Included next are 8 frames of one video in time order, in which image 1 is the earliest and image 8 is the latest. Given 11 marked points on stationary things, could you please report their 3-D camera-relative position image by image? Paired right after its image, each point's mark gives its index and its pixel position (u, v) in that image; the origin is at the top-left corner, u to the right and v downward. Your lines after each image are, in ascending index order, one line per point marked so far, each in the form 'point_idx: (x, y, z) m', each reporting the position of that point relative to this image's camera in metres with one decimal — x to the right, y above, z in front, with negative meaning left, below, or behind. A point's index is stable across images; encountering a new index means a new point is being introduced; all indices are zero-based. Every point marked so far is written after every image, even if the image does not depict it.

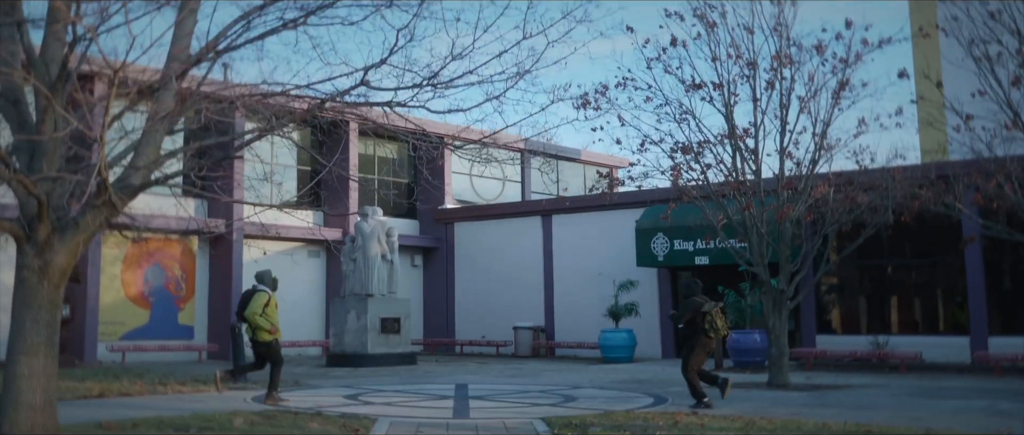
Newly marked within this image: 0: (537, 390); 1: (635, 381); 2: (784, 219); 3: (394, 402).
0: (+0.4, -2.7, +16.7) m
1: (+2.1, -2.8, +18.6) m
2: (+4.3, 0.0, +17.1) m
3: (-1.6, -2.5, +14.5) m
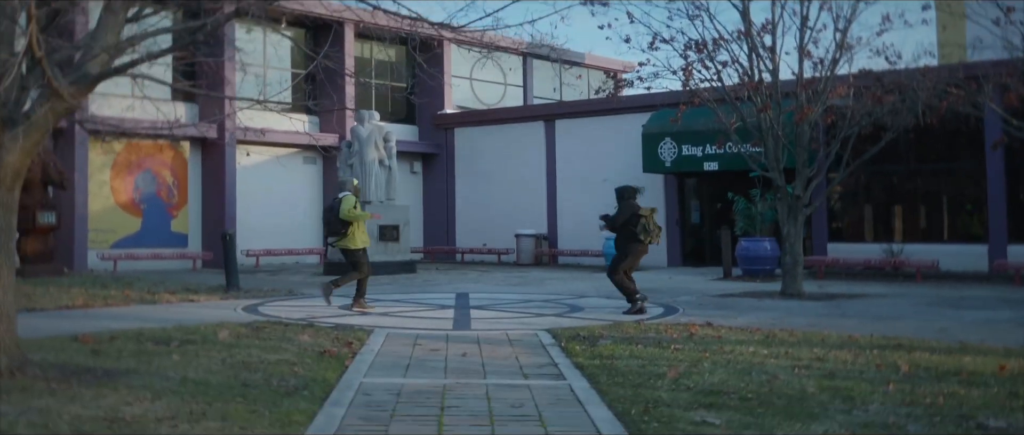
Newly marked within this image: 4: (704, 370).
0: (+0.4, -1.2, +16.1) m
1: (+2.2, -1.2, +18.0) m
2: (+4.4, +1.5, +16.2) m
3: (-1.6, -1.2, +13.9) m
4: (+1.5, -1.2, +8.3) m
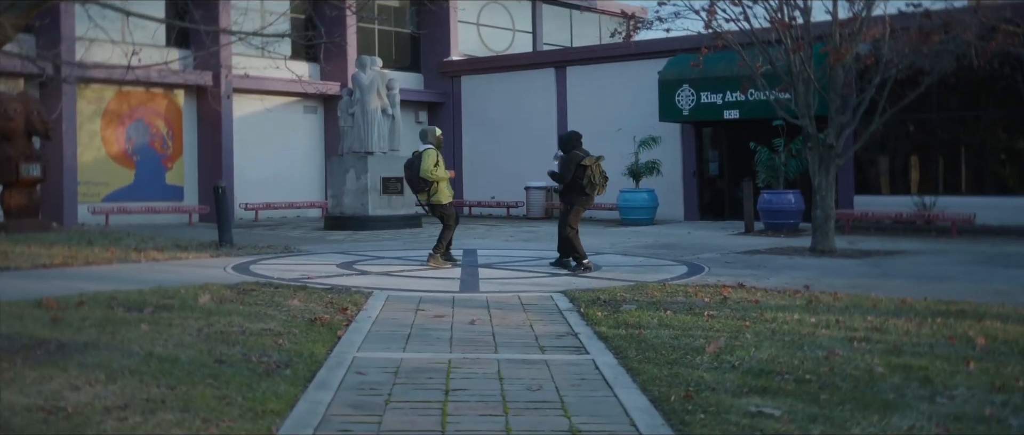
0: (+0.6, -0.6, +15.0) m
1: (+2.3, -0.5, +16.9) m
2: (+4.5, +2.1, +15.0) m
3: (-1.4, -0.6, +12.8) m
4: (+1.6, -0.8, +7.2) m
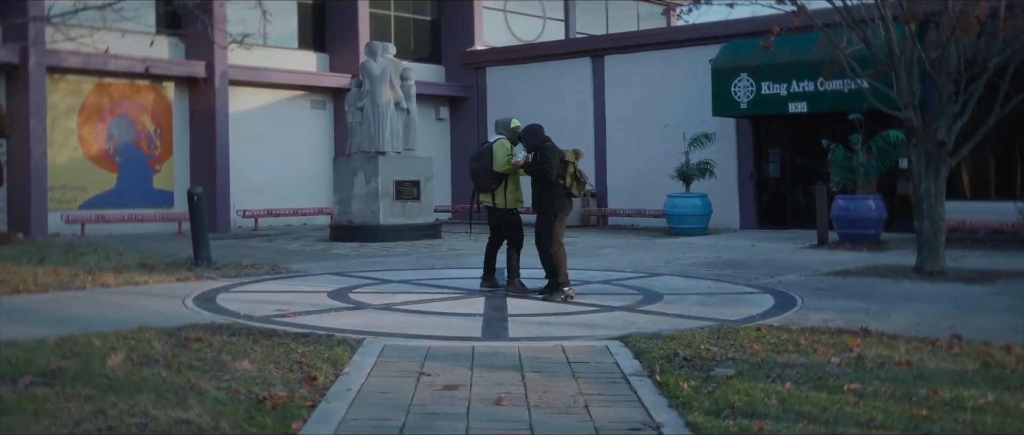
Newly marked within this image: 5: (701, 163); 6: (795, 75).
0: (+1.0, -0.7, +12.2) m
1: (+2.8, -0.6, +14.0) m
2: (+4.9, +2.0, +12.1) m
3: (-1.1, -0.8, +10.0) m
4: (+1.8, -1.0, +4.4) m
5: (+3.5, +1.0, +19.9) m
6: (+5.0, +2.5, +18.9) m
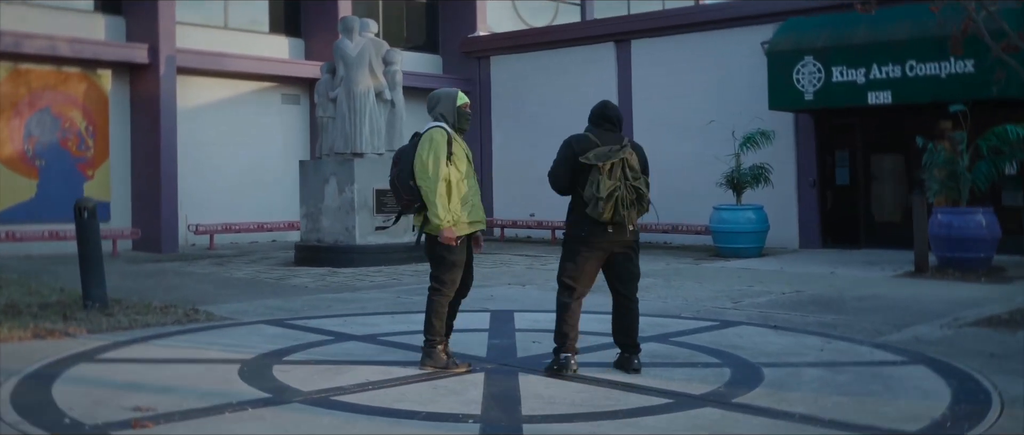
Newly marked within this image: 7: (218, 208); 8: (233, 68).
0: (+1.1, -0.9, +8.4) m
1: (+2.9, -0.8, +10.2) m
2: (+5.0, +1.8, +8.3) m
3: (-1.0, -1.0, +6.2) m
4: (+1.9, -1.1, +0.6) m
5: (+3.6, +0.8, +16.1) m
6: (+5.1, +2.3, +15.1) m
7: (-5.2, +0.2, +19.1) m
8: (-4.8, +2.6, +18.5) m
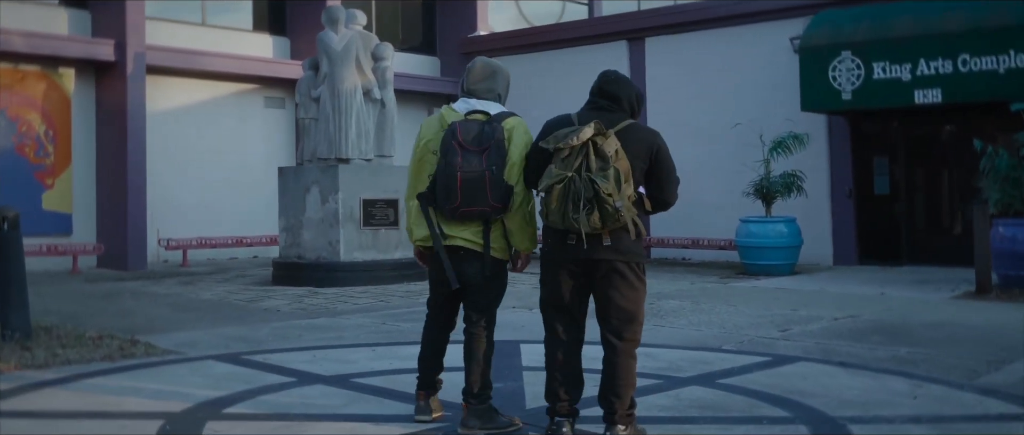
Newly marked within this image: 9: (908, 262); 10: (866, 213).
0: (+1.1, -1.0, +6.7) m
1: (+3.0, -0.9, +8.5) m
2: (+5.1, +1.7, +6.6) m
3: (-0.9, -1.0, +4.6) m
4: (+1.9, -1.1, -1.1) m
5: (+3.7, +0.6, +14.5) m
6: (+5.2, +2.1, +13.5) m
7: (-5.2, 0.0, +17.5) m
8: (-4.7, +2.4, +16.9) m
9: (+5.5, -0.6, +14.9) m
10: (+5.0, +0.1, +15.2) m
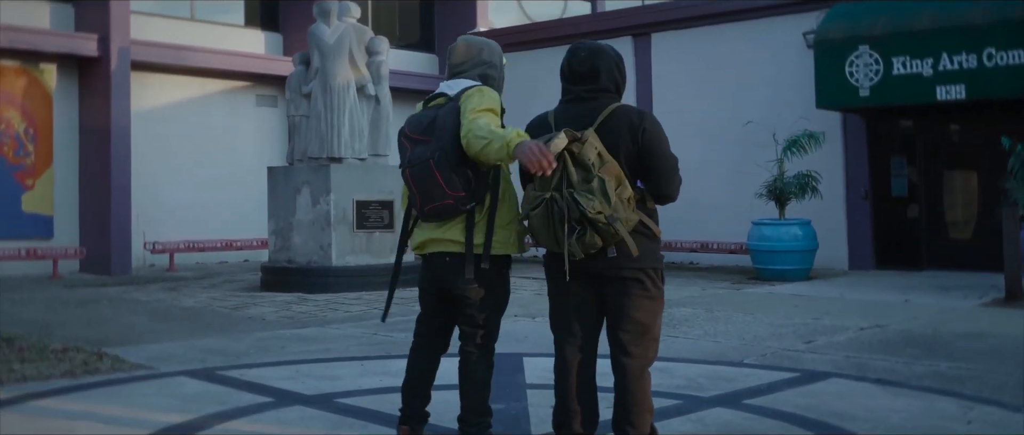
0: (+1.1, -1.0, +6.0) m
1: (+3.0, -0.9, +7.9) m
2: (+5.1, +1.7, +6.0) m
3: (-0.9, -1.0, +3.9) m
4: (+1.9, -1.1, -1.8) m
5: (+3.7, +0.6, +13.8) m
6: (+5.2, +2.1, +12.8) m
7: (-5.2, -0.1, +16.8) m
8: (-4.7, +2.3, +16.3) m
9: (+5.5, -0.6, +14.2) m
10: (+5.0, 0.0, +14.6) m
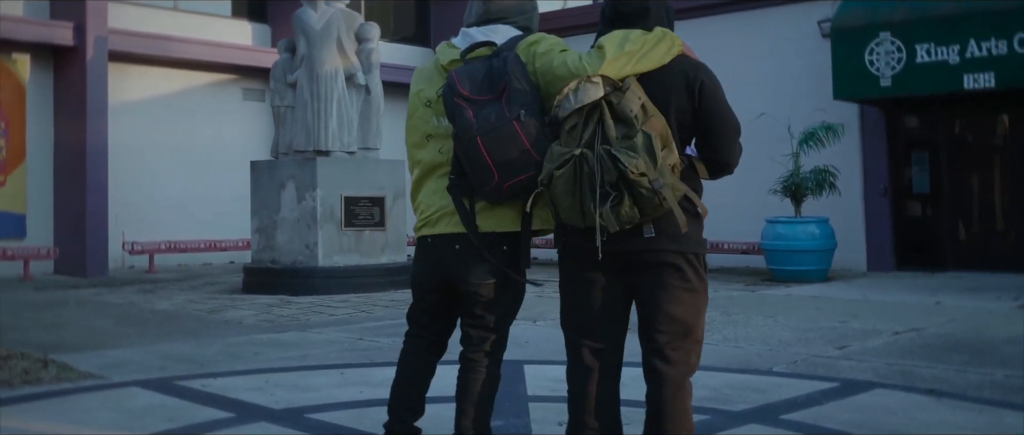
0: (+1.1, -0.9, +5.2) m
1: (+3.0, -0.9, +7.0) m
2: (+5.1, +1.8, +5.2) m
3: (-0.9, -1.0, +3.1) m
4: (+1.9, -1.0, -2.6) m
5: (+3.7, +0.6, +13.0) m
6: (+5.2, +2.1, +12.0) m
7: (-5.2, -0.1, +16.0) m
8: (-4.7, +2.3, +15.5) m
9: (+5.5, -0.6, +13.4) m
10: (+5.0, +0.1, +13.7) m
